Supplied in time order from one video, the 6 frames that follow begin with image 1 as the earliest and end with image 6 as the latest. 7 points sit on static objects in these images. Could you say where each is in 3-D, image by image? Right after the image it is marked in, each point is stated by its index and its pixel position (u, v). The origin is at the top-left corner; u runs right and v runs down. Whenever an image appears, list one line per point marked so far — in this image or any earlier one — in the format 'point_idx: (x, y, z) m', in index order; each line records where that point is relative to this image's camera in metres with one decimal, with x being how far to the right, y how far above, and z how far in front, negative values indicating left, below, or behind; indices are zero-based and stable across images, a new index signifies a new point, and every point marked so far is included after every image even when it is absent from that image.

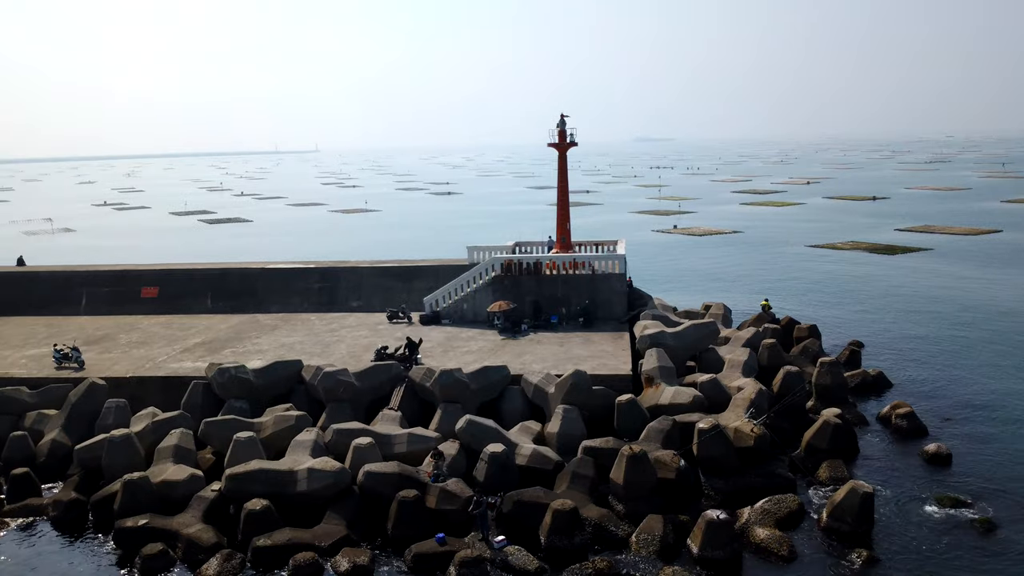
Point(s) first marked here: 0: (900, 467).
0: (+7.2, -3.4, +16.5) m
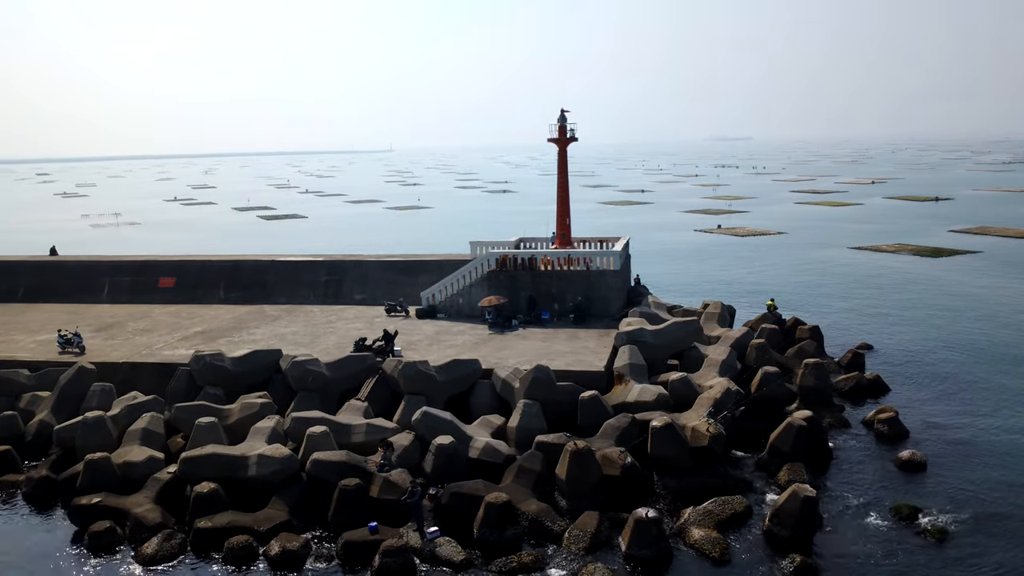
0: (+6.4, -3.3, +15.9) m
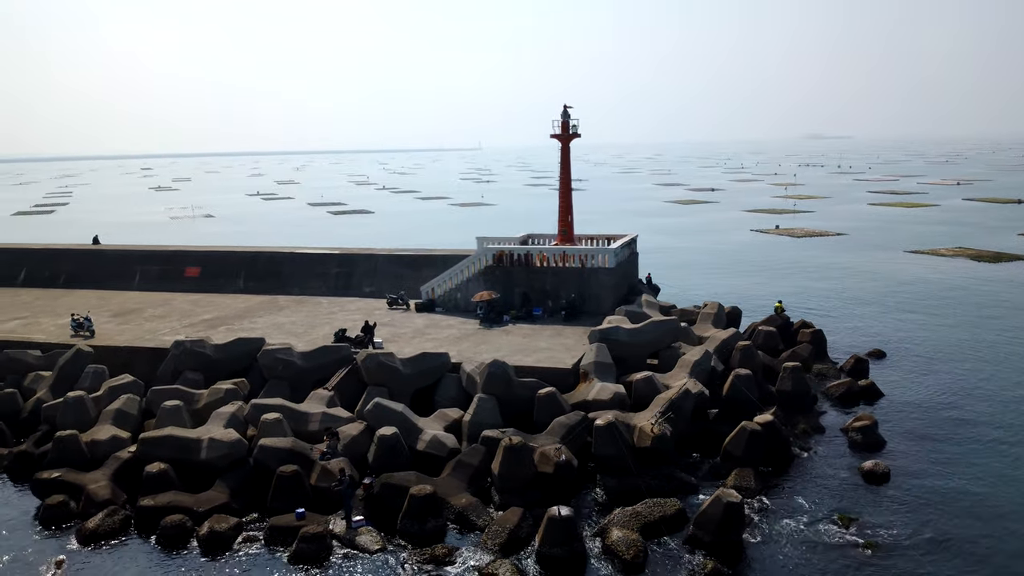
0: (+5.4, -3.4, +15.3) m
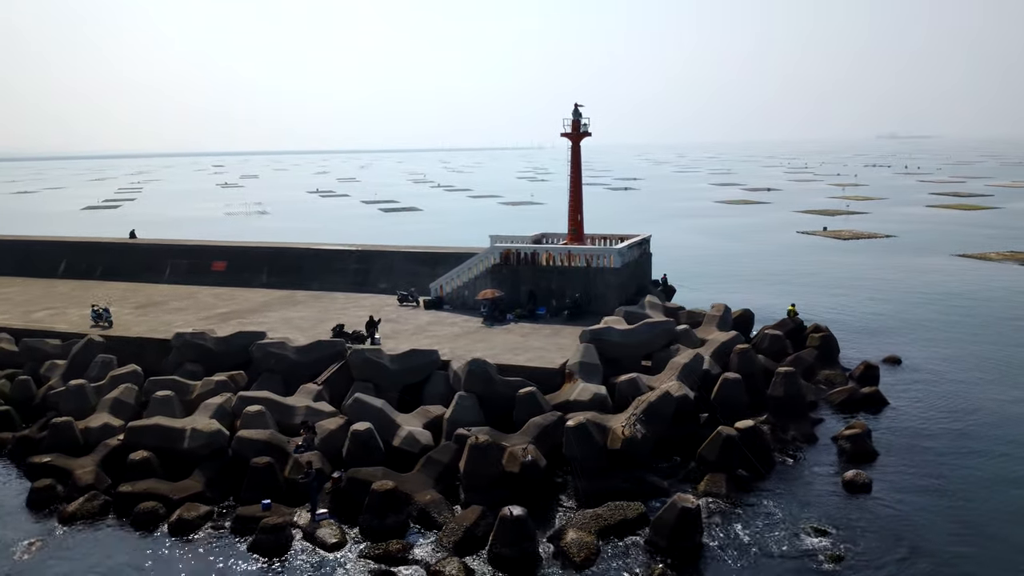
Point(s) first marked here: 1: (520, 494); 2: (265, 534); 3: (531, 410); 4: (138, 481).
0: (+4.9, -3.4, +14.8) m
1: (+0.1, -3.3, +14.2) m
2: (-3.7, -3.7, +13.2) m
3: (+0.3, -2.2, +16.2) m
4: (-6.4, -3.3, +15.1) m
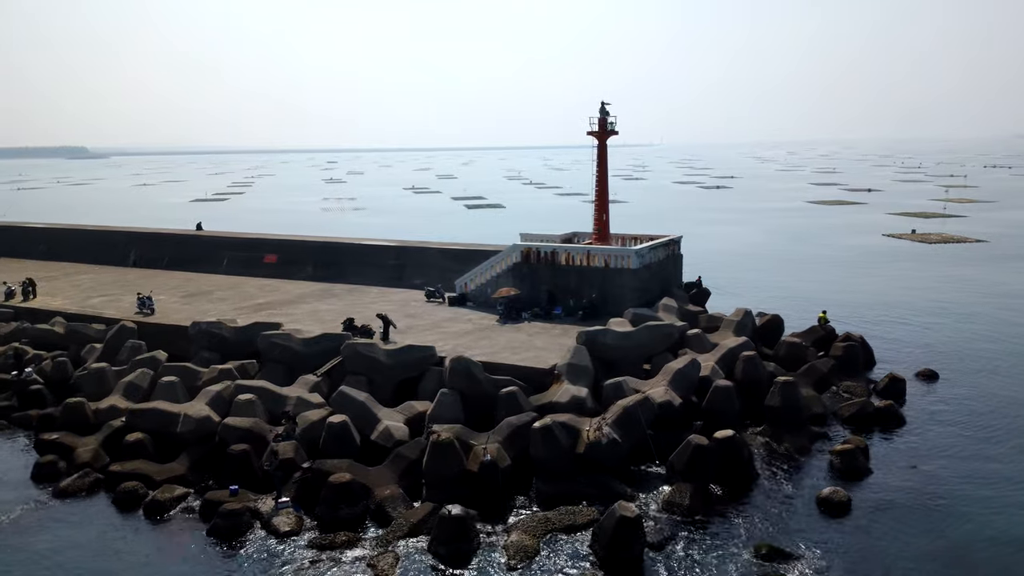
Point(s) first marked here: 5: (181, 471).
0: (+4.3, -3.5, +14.2) m
1: (-0.5, -3.3, +14.2) m
2: (-4.5, -3.6, +13.6) m
3: (0.0, -2.2, +16.1) m
4: (-6.9, -3.1, +15.9) m
5: (-5.8, -3.2, +15.4) m
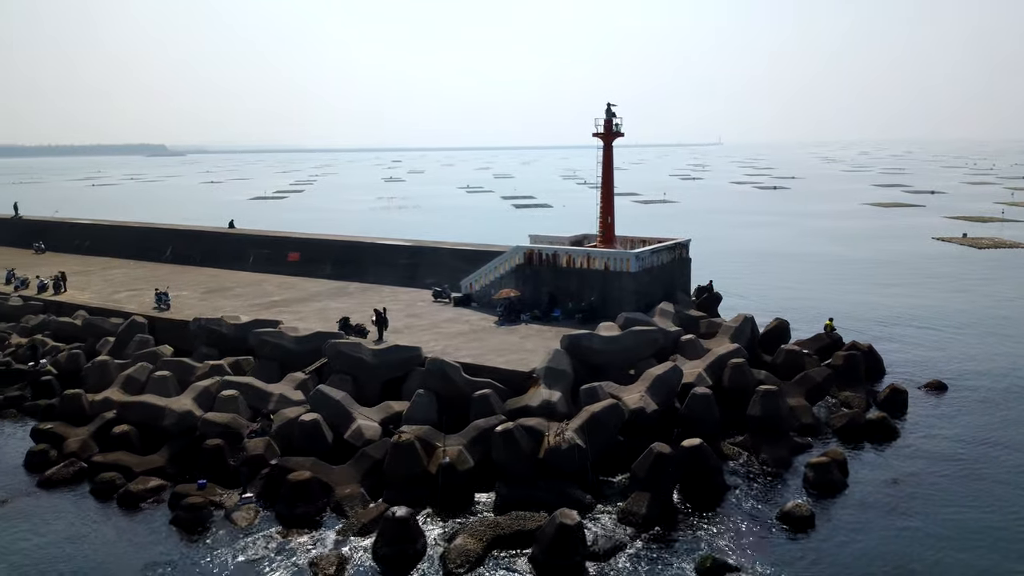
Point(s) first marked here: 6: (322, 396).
0: (+3.6, -3.6, +13.9) m
1: (-1.2, -3.4, +14.2) m
2: (-5.2, -3.5, +14.0) m
3: (-0.6, -2.3, +16.1) m
4: (-7.4, -3.1, +16.4) m
5: (-6.4, -3.2, +15.9) m
6: (-3.6, -2.0, +16.7) m
